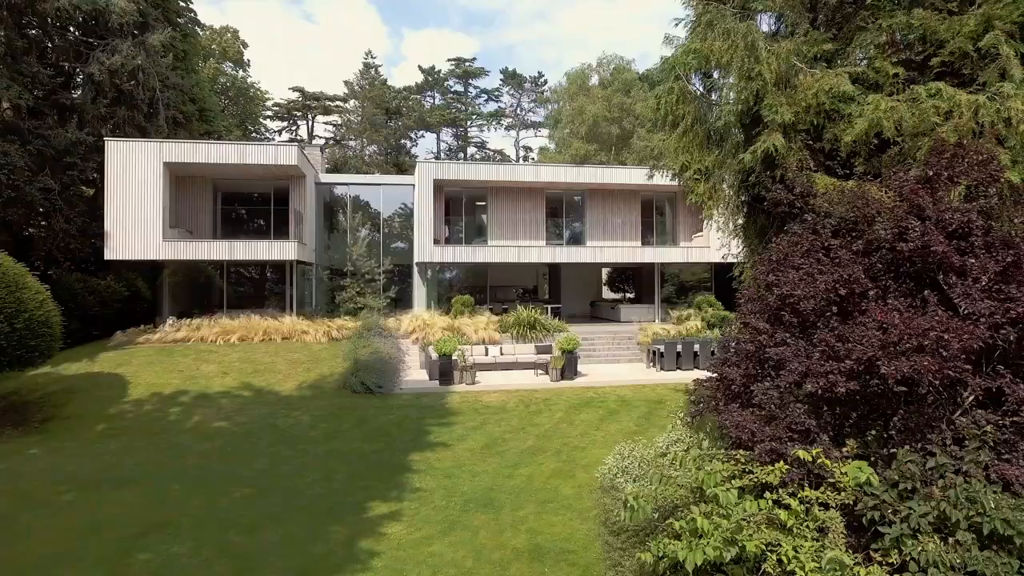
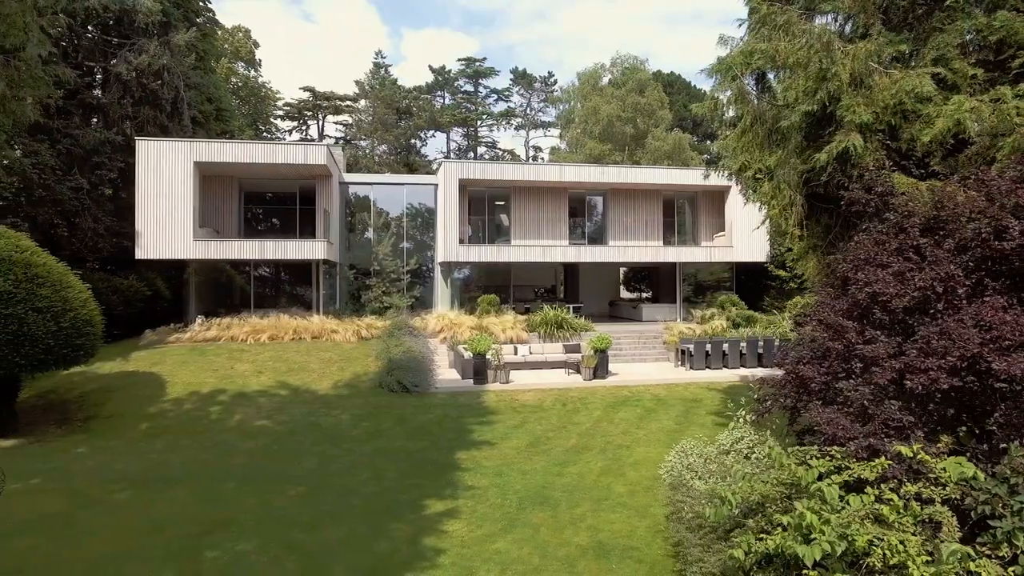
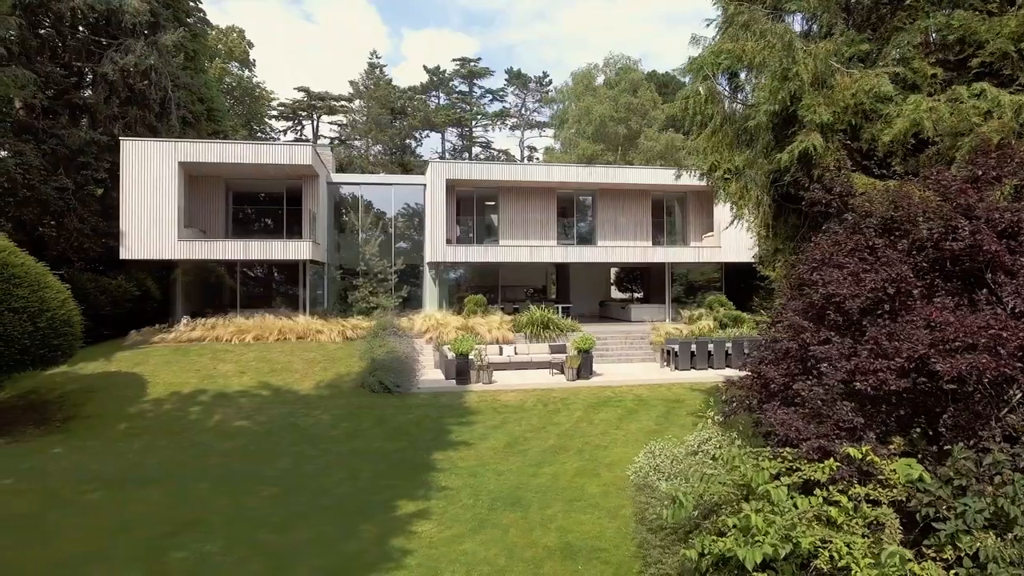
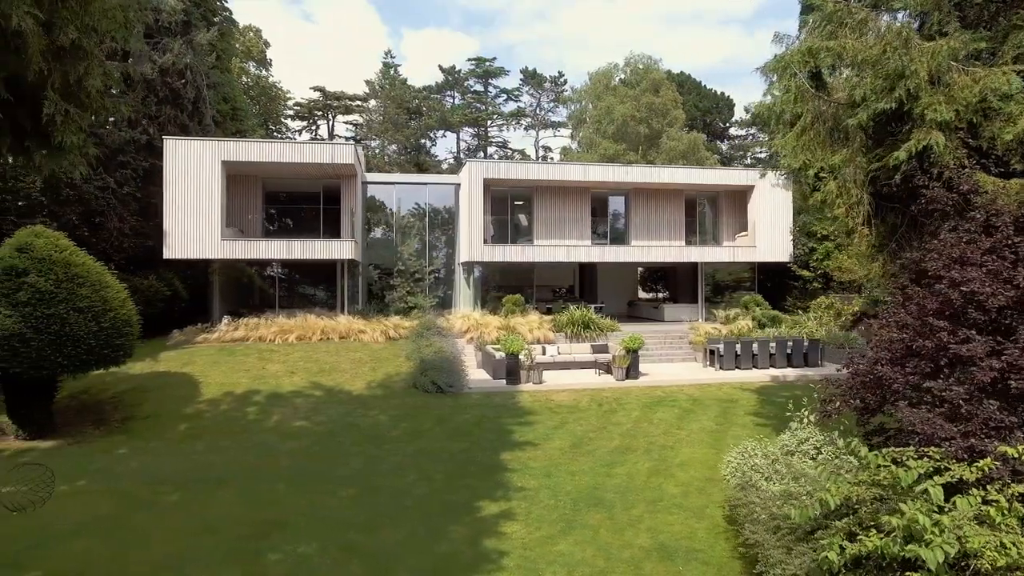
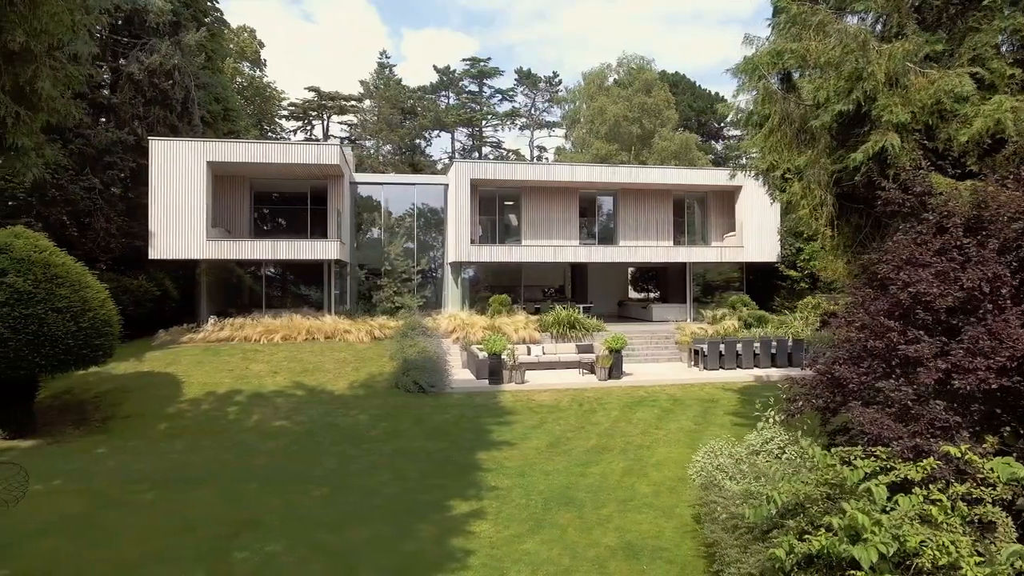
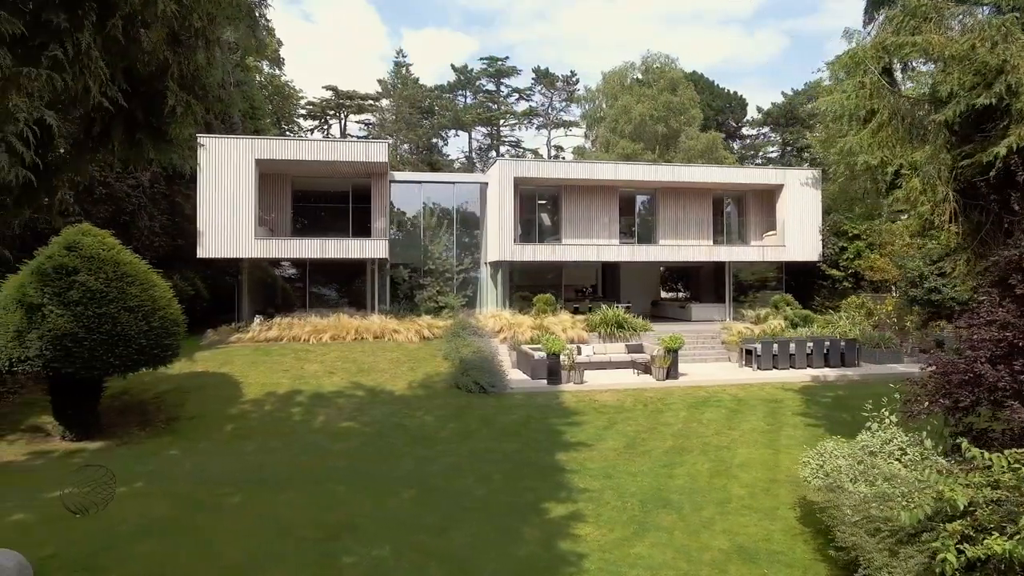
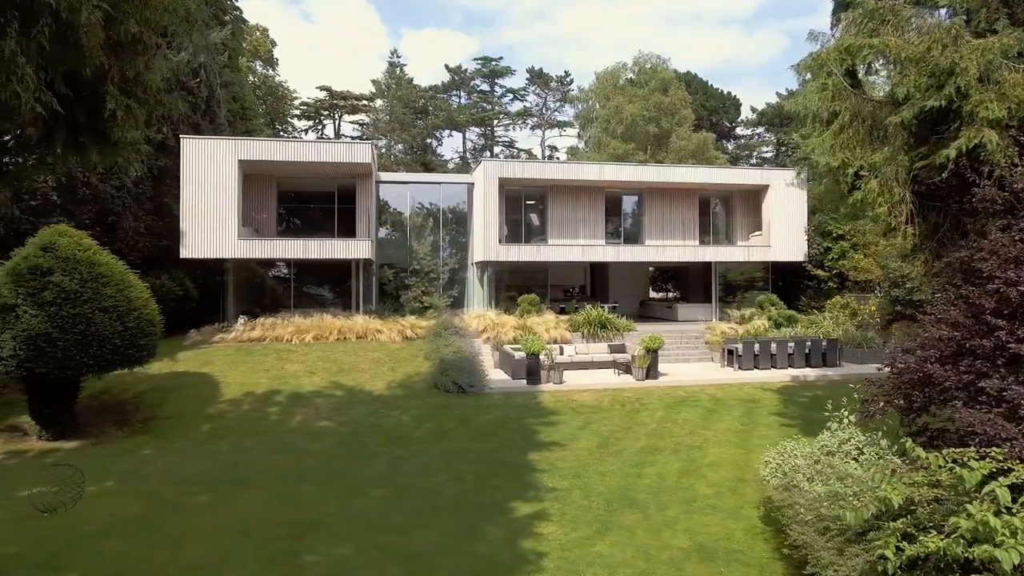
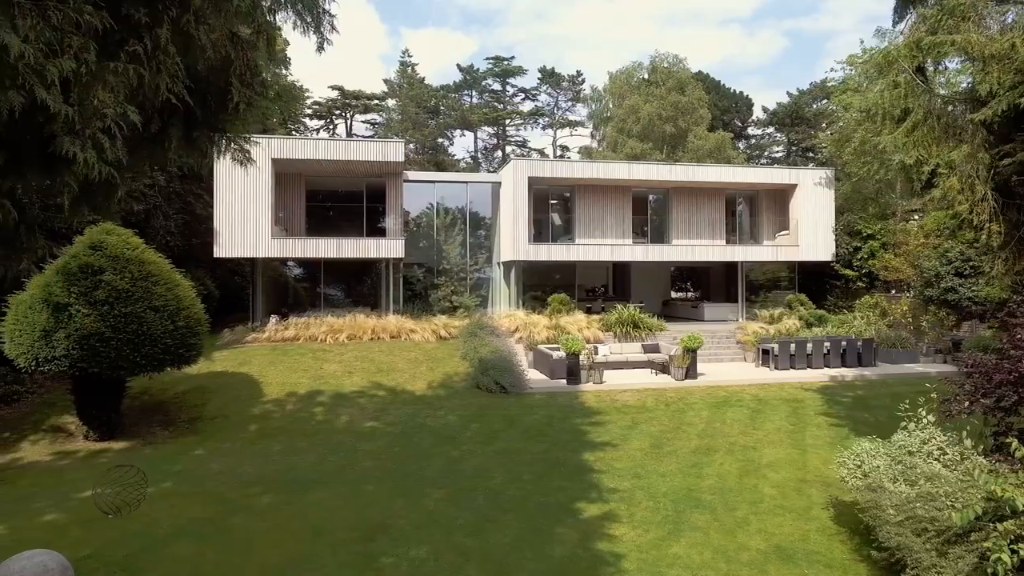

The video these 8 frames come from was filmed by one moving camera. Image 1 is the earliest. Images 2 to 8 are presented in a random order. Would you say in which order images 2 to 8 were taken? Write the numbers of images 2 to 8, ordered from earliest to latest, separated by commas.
3, 2, 5, 4, 7, 6, 8
